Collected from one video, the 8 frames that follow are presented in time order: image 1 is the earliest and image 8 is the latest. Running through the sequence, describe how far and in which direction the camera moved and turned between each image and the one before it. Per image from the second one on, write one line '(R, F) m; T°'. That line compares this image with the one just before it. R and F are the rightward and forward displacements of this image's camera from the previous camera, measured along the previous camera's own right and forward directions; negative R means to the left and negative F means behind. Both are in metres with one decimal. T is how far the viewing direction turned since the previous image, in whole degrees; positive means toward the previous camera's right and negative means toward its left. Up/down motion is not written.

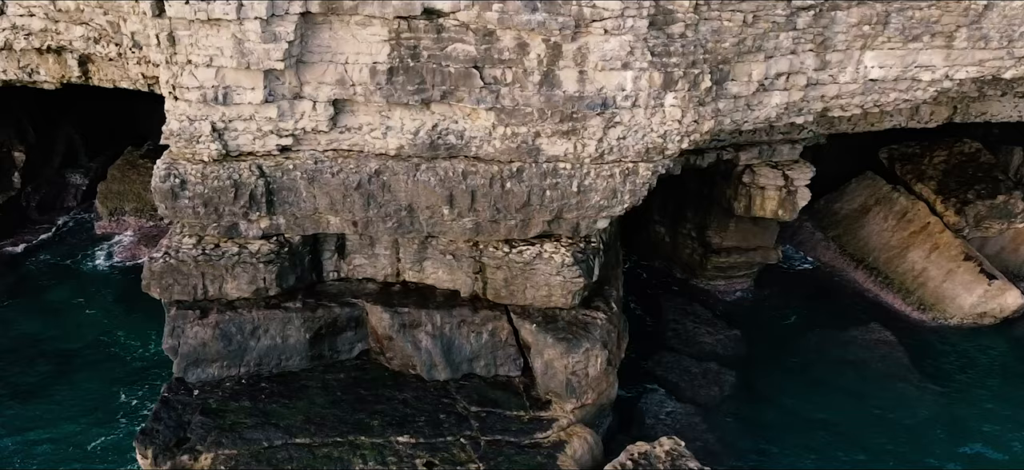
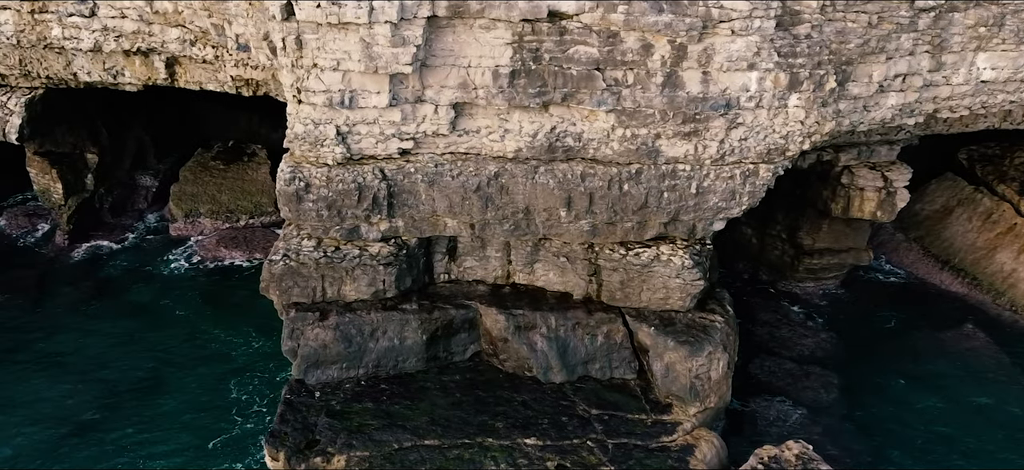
(-6.1, 0.0) m; 0°
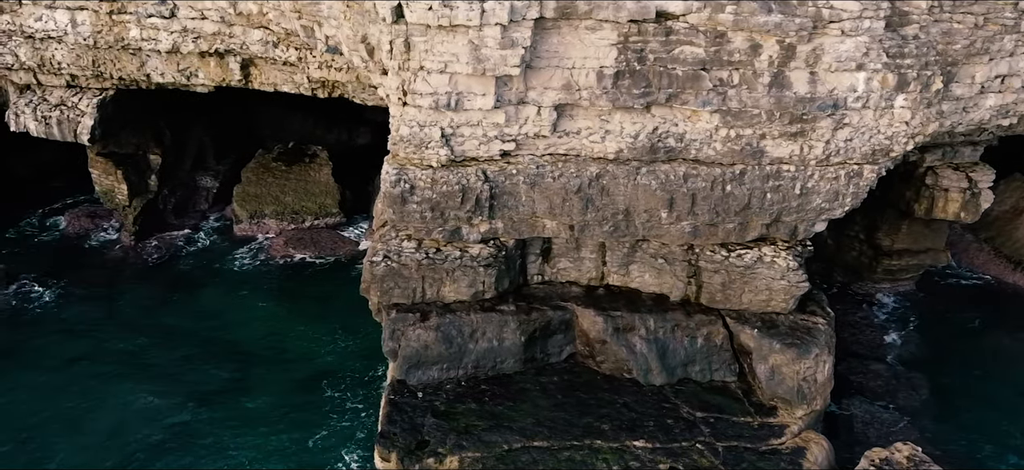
(-5.2, +0.1) m; 0°
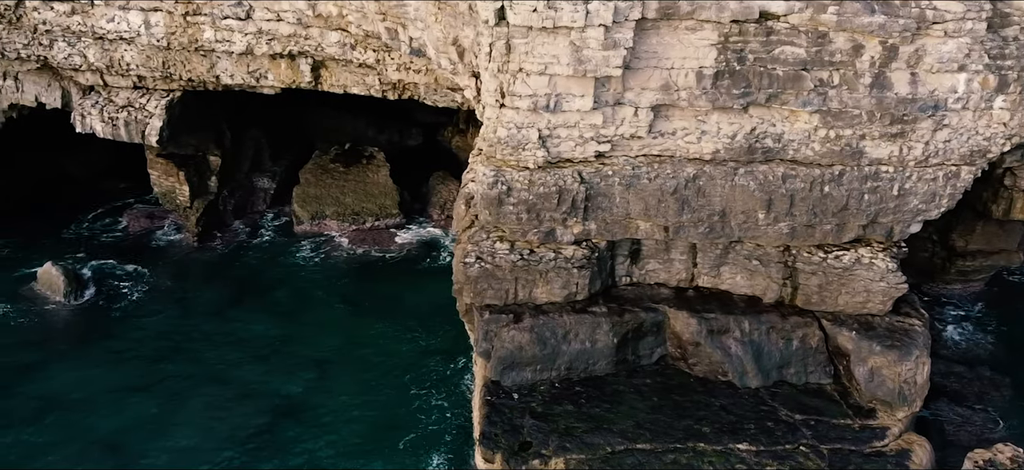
(-4.9, +0.1) m; 0°
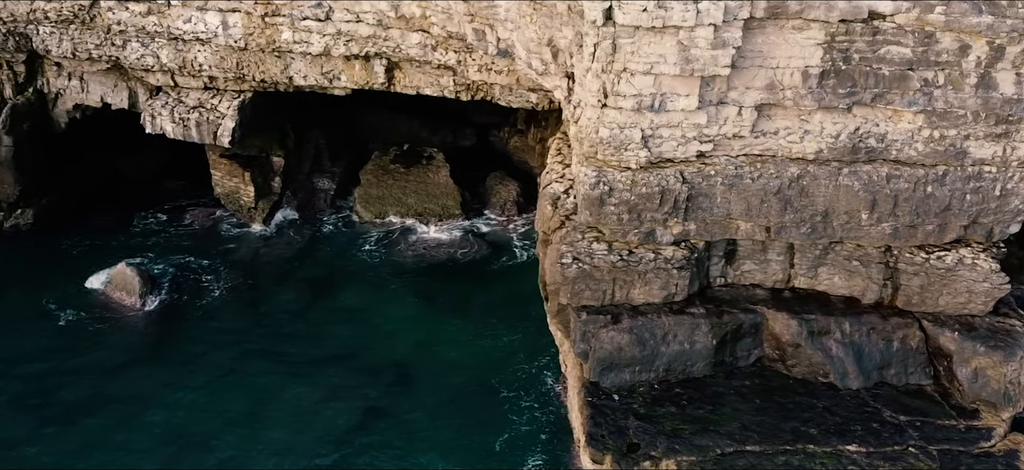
(-5.2, +0.1) m; 0°
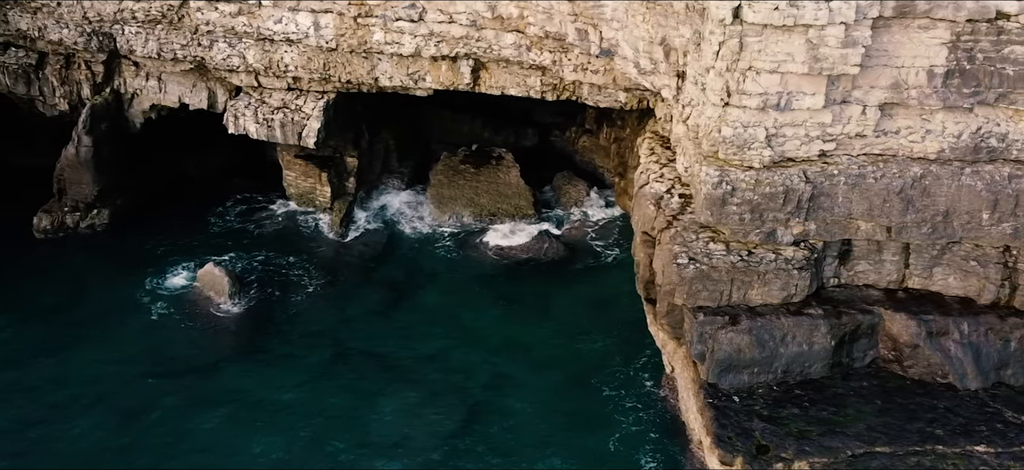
(-6.1, +0.1) m; 0°
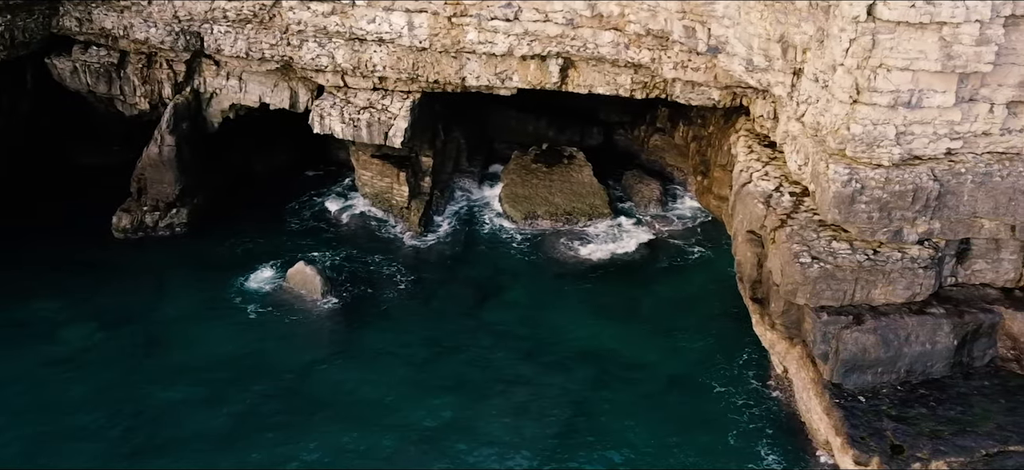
(-6.3, +0.1) m; 0°
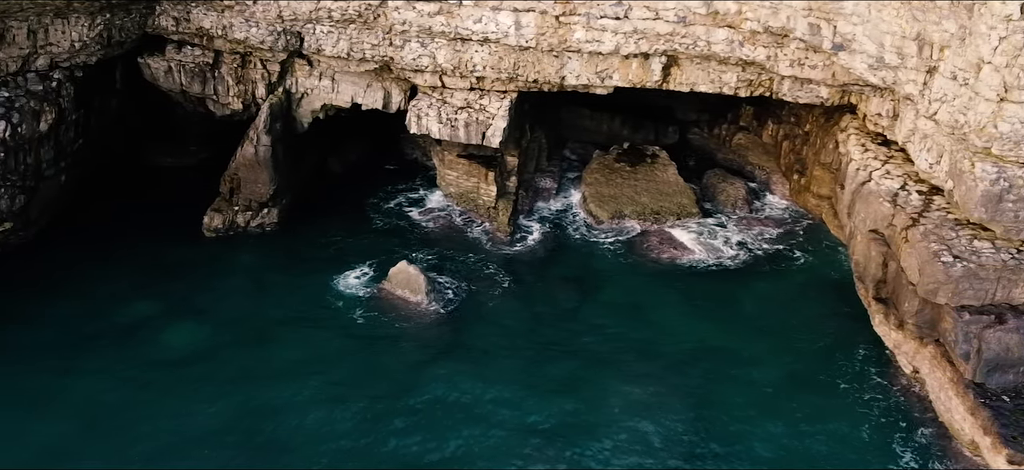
(-7.2, +0.1) m; 0°
